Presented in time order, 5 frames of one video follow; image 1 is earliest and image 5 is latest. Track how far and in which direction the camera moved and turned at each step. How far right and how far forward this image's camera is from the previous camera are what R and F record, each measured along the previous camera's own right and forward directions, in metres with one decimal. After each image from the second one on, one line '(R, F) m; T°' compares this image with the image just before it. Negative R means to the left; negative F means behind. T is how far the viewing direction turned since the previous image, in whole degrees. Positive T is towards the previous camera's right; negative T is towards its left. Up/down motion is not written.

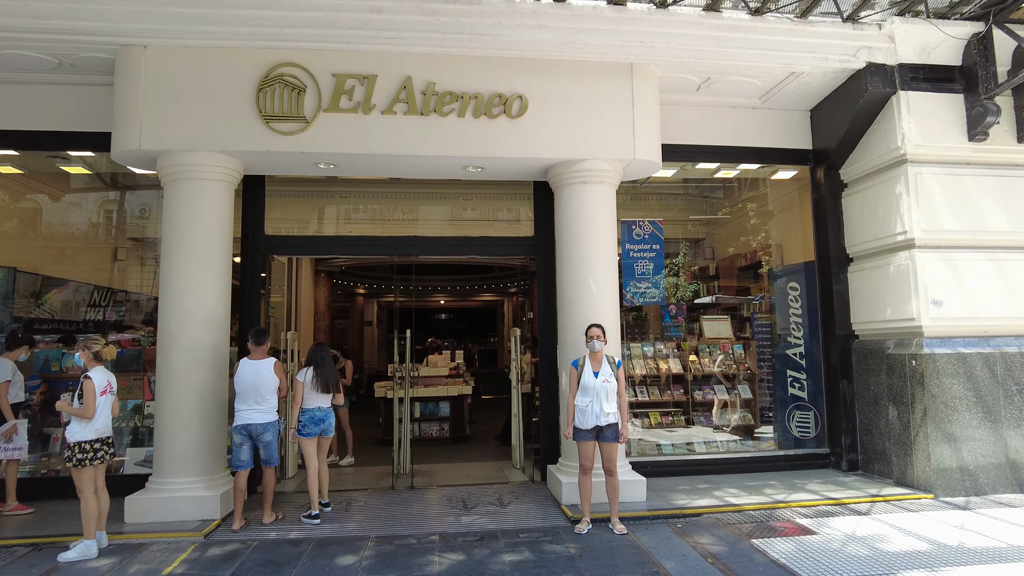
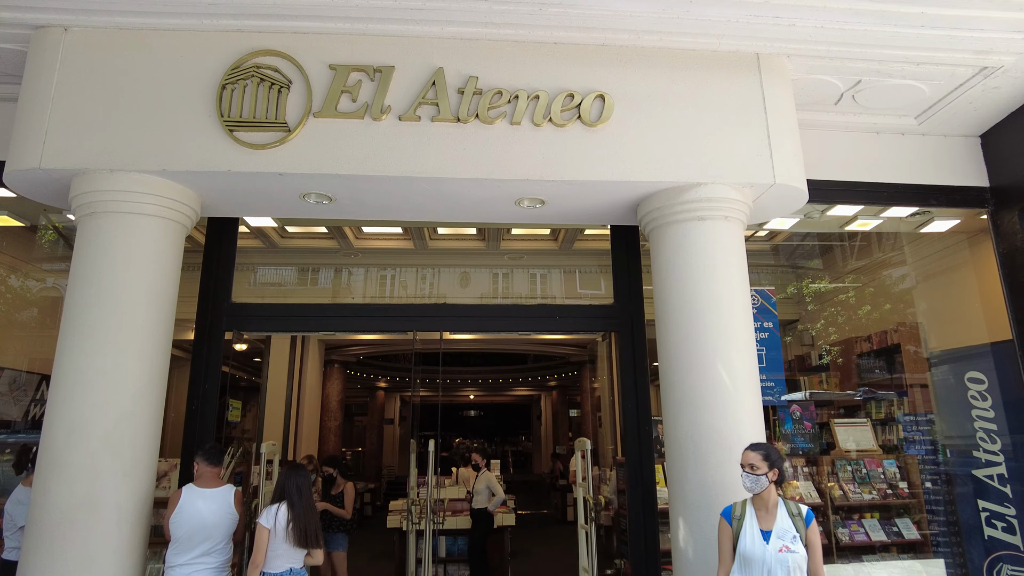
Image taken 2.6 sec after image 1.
(-0.3, +1.8) m; -3°
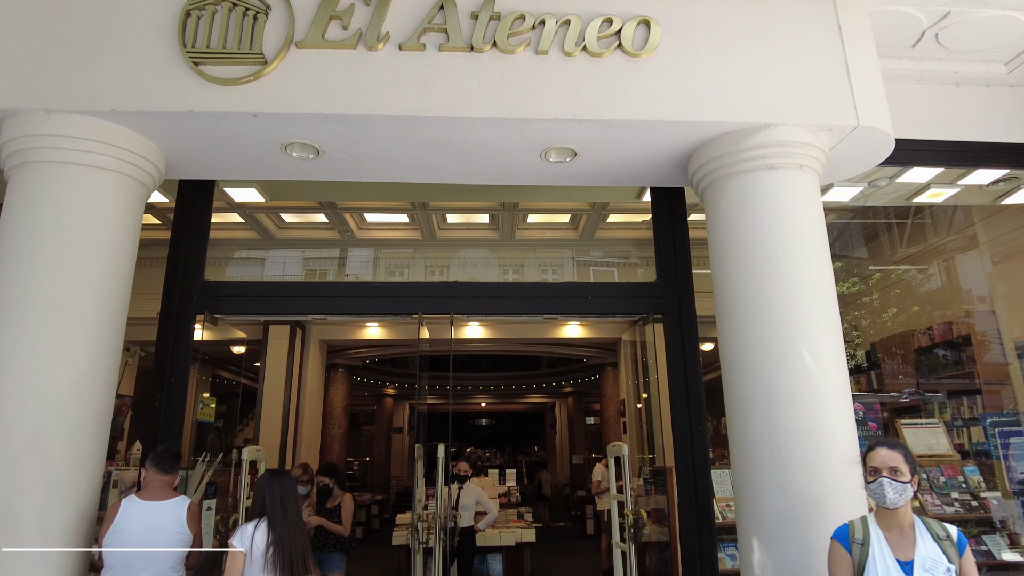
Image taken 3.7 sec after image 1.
(-0.1, +0.6) m; -1°
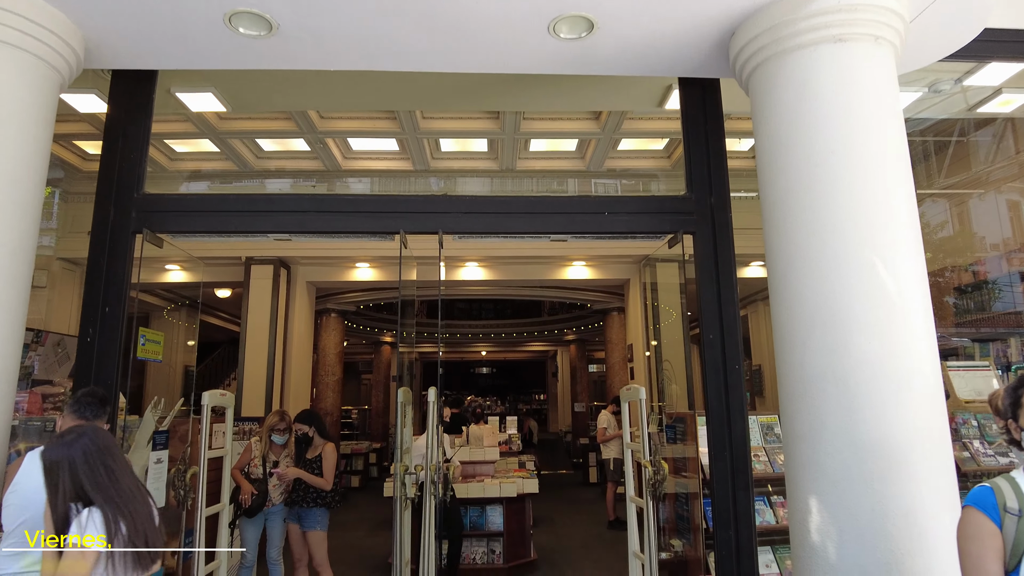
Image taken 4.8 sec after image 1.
(0.0, +0.5) m; 0°
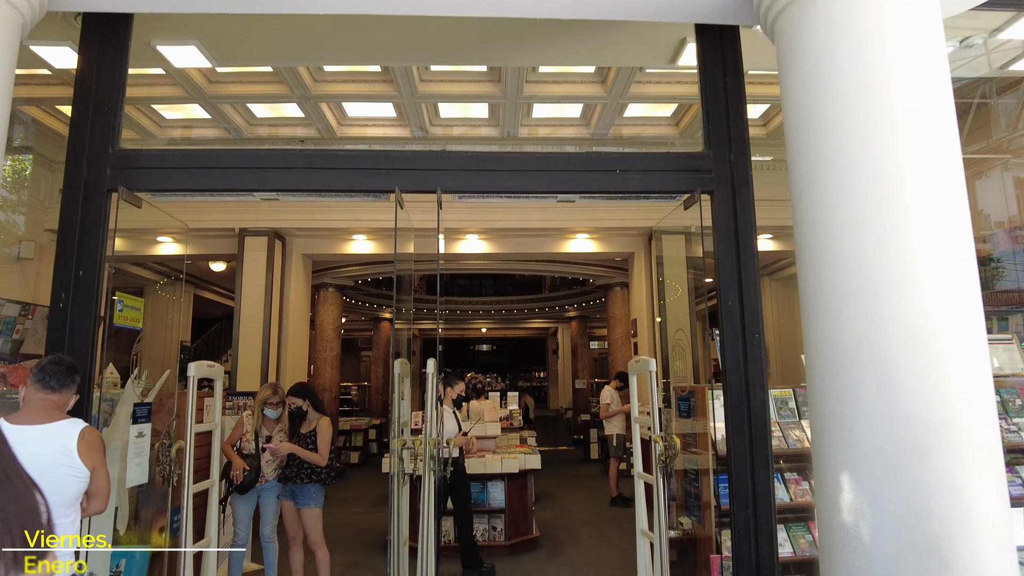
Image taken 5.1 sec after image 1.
(0.0, +0.2) m; 0°
